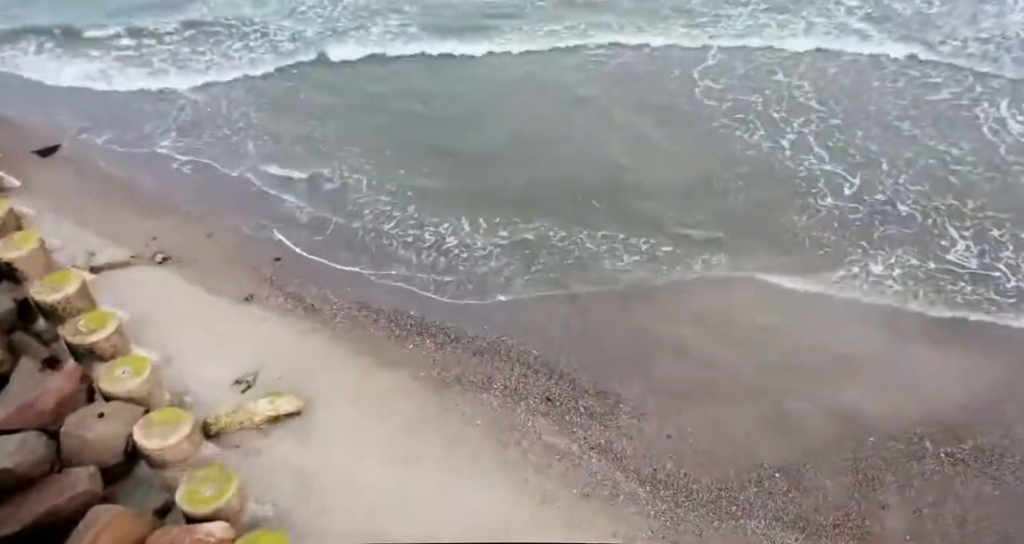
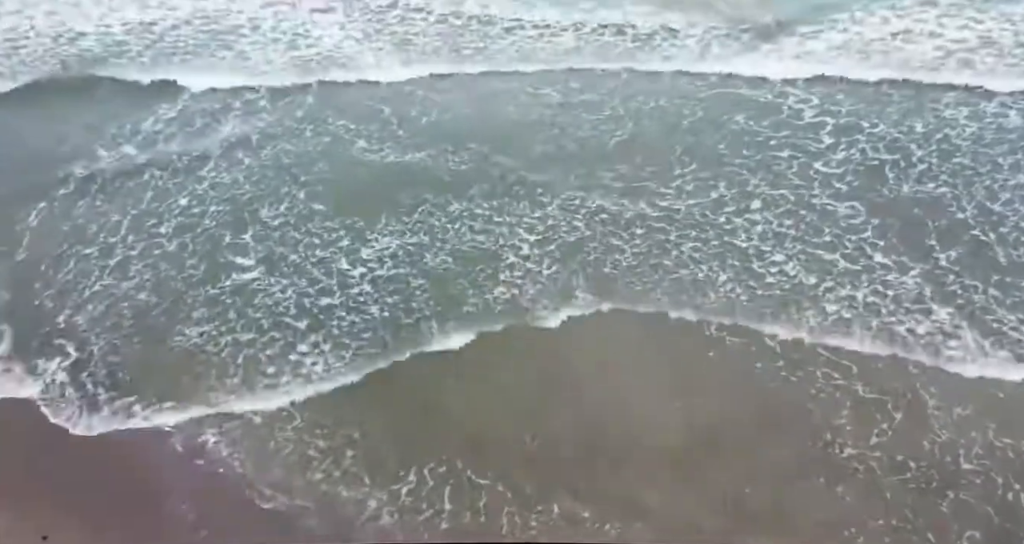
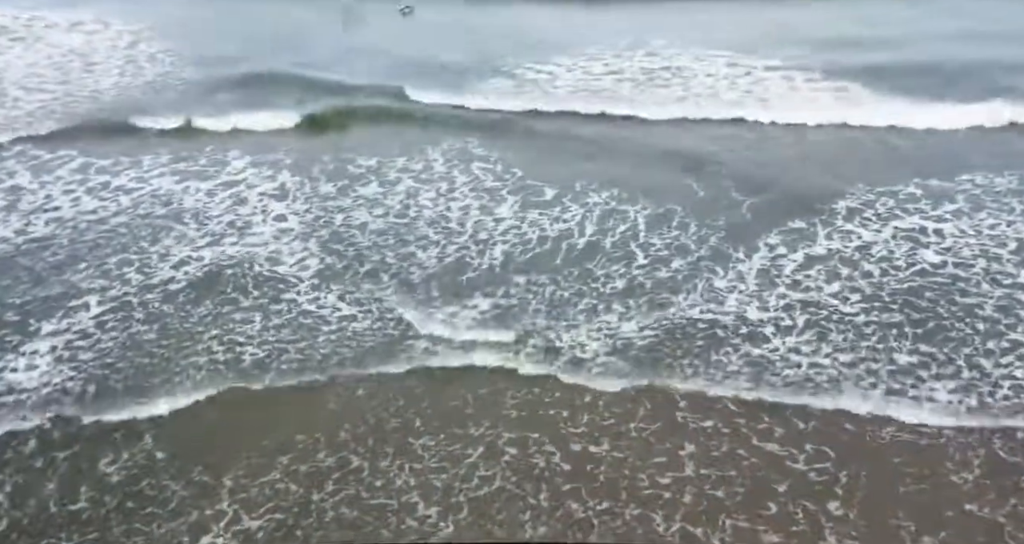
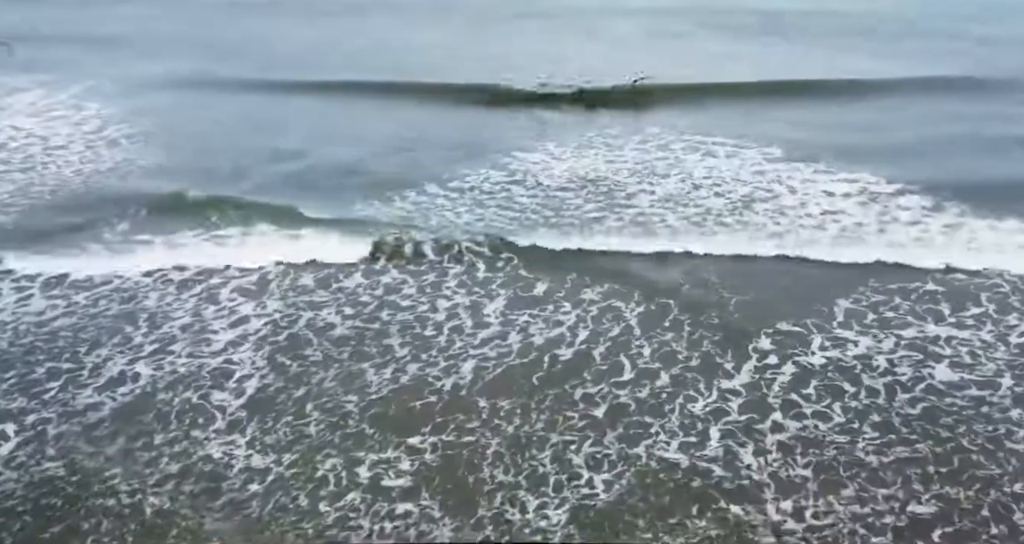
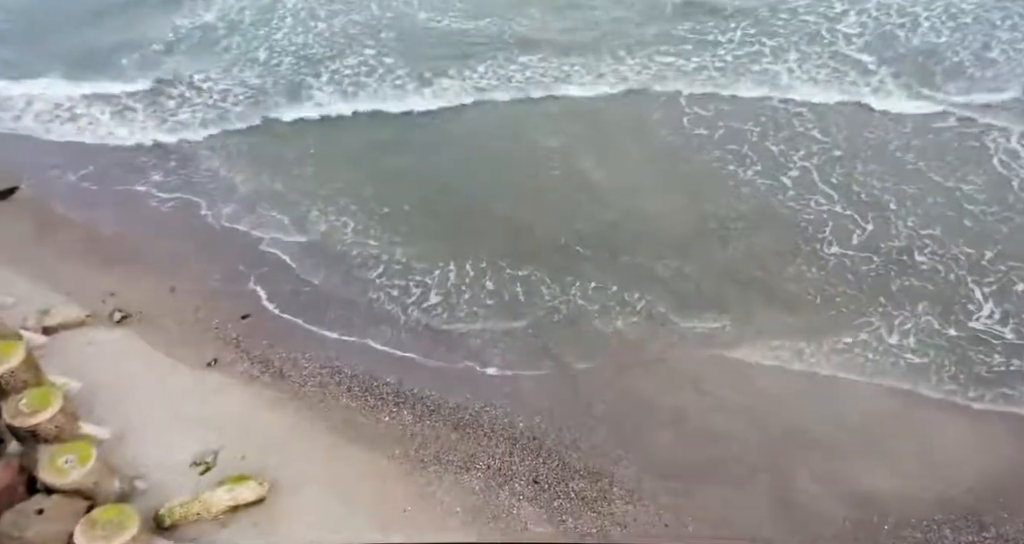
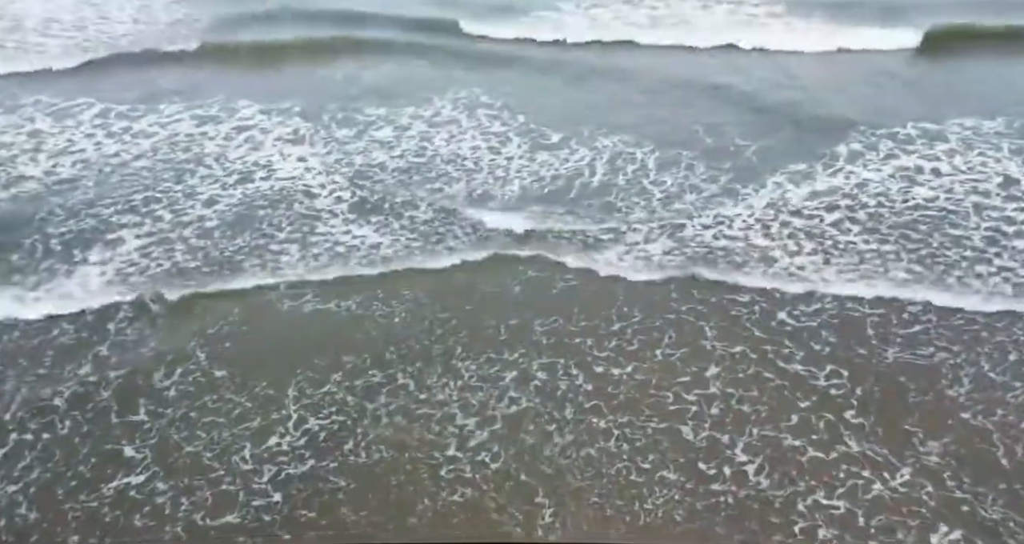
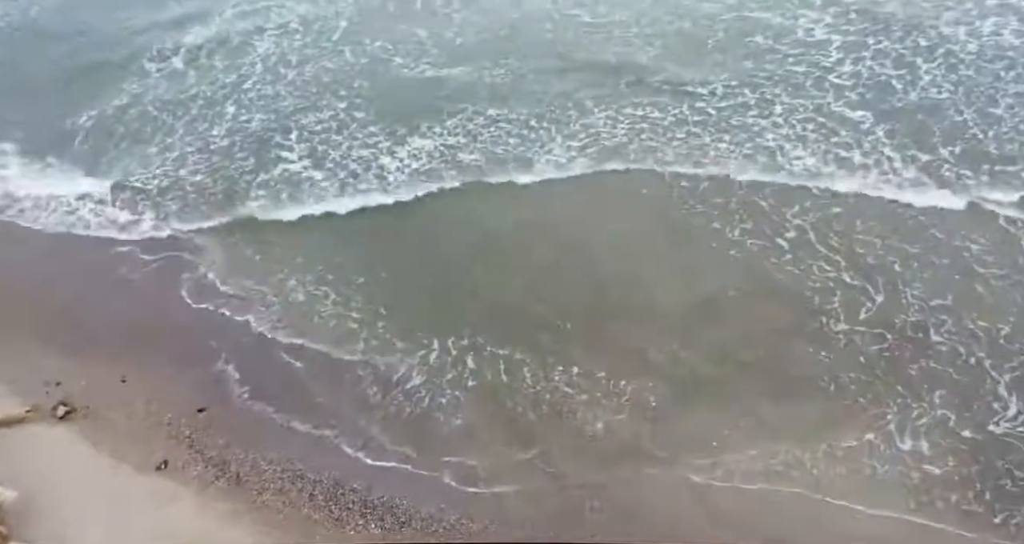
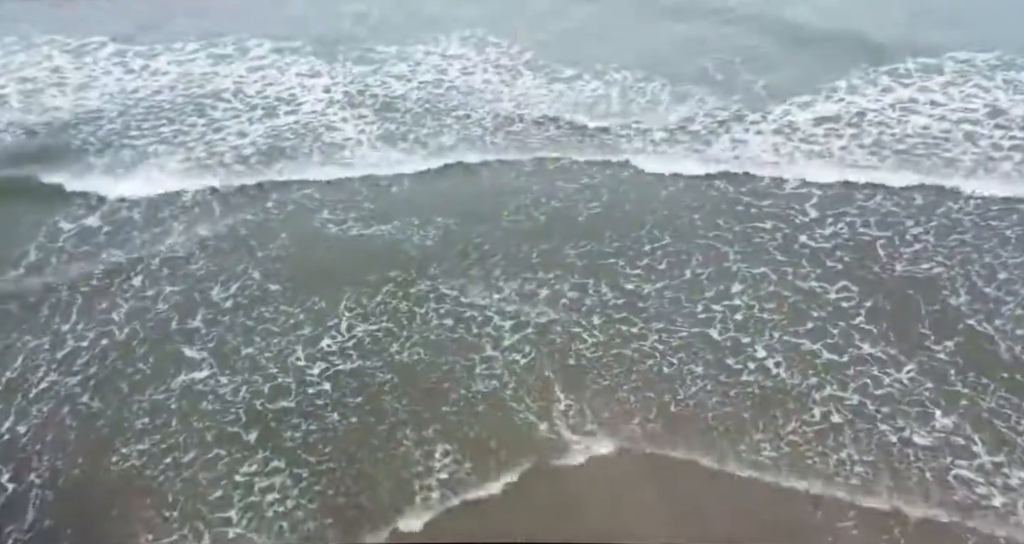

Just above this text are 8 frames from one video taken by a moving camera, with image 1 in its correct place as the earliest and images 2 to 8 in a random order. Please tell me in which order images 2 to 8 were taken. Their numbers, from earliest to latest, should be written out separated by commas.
5, 7, 2, 8, 6, 3, 4
